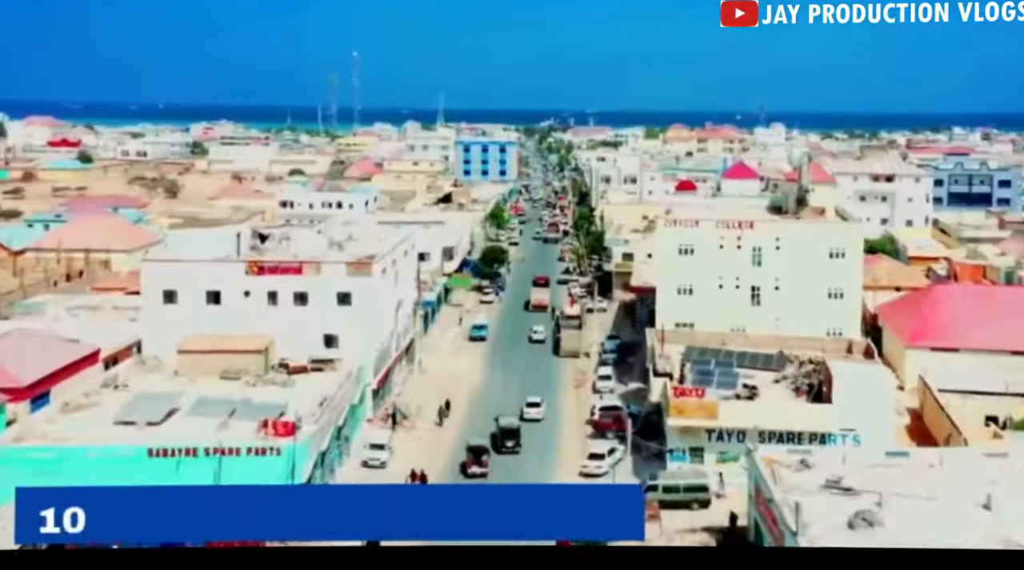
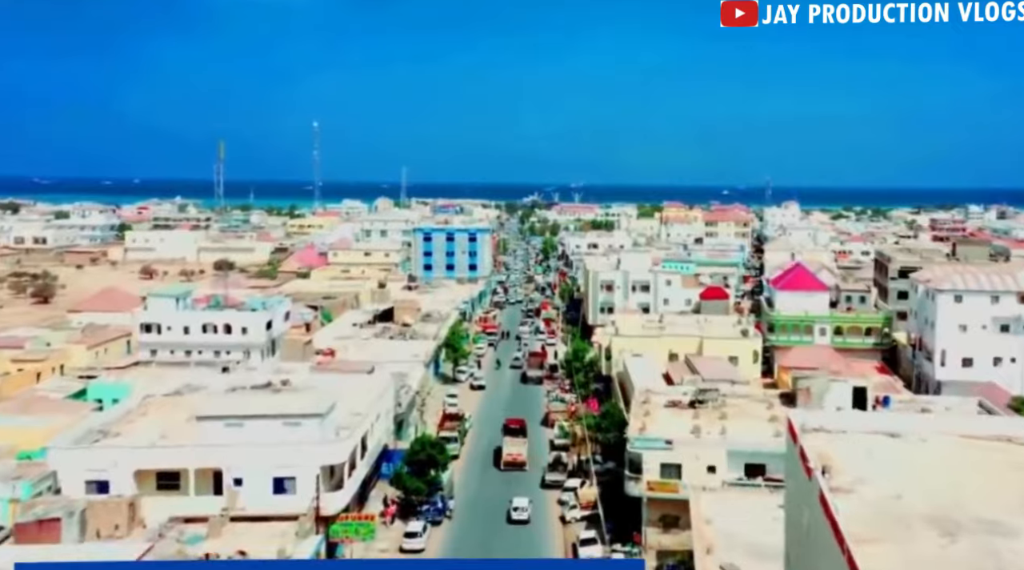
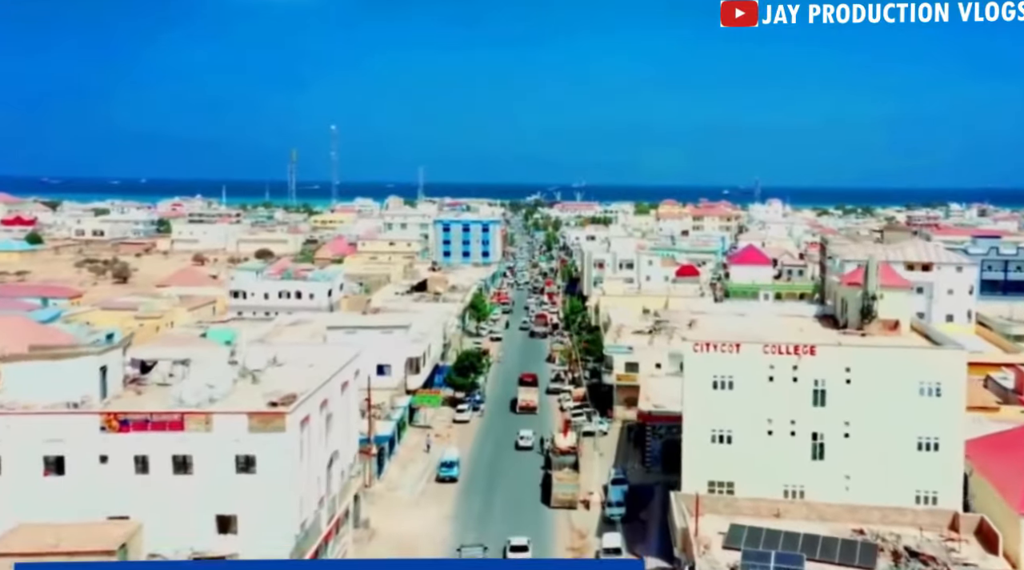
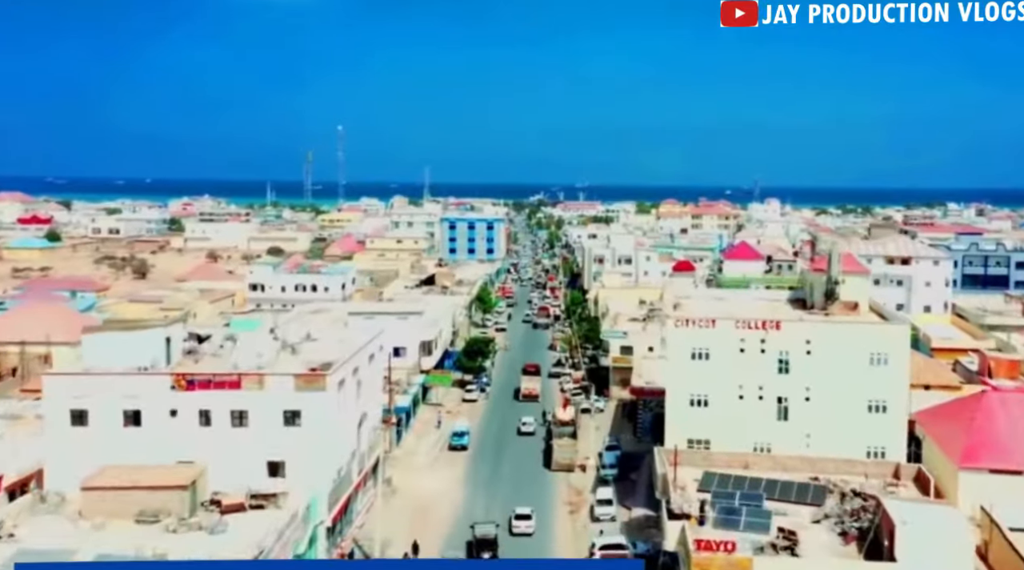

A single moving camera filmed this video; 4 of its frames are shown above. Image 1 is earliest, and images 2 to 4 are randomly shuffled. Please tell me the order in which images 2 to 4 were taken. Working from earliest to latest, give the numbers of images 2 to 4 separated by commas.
4, 3, 2
